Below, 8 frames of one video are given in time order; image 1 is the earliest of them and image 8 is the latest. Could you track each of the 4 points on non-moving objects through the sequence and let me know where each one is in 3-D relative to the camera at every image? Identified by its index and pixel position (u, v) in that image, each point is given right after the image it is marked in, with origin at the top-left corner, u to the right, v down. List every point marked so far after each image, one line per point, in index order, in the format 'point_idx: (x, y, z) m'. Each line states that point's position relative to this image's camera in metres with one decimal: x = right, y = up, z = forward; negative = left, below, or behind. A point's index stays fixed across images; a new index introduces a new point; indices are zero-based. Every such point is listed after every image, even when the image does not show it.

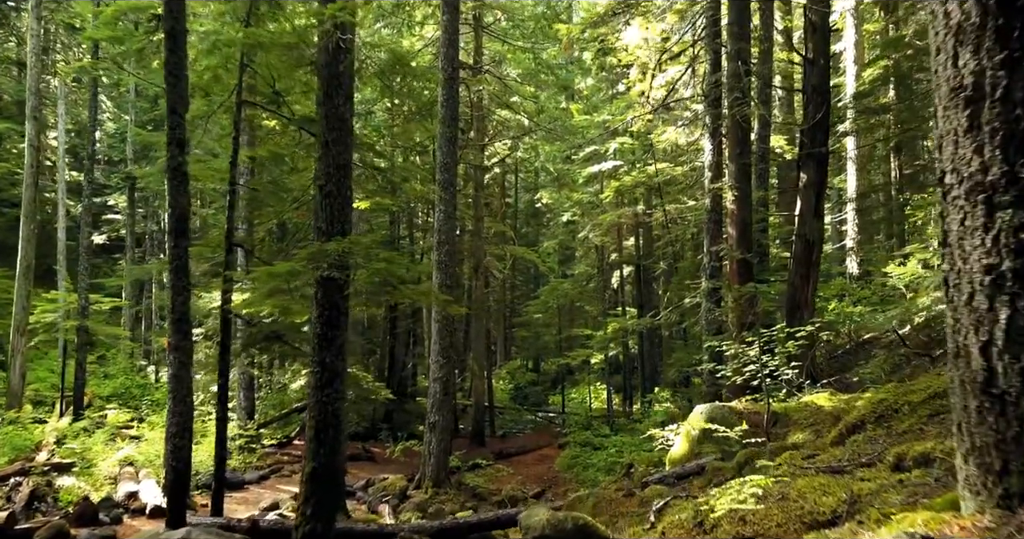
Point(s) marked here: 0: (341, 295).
0: (-1.5, -0.2, +6.4) m
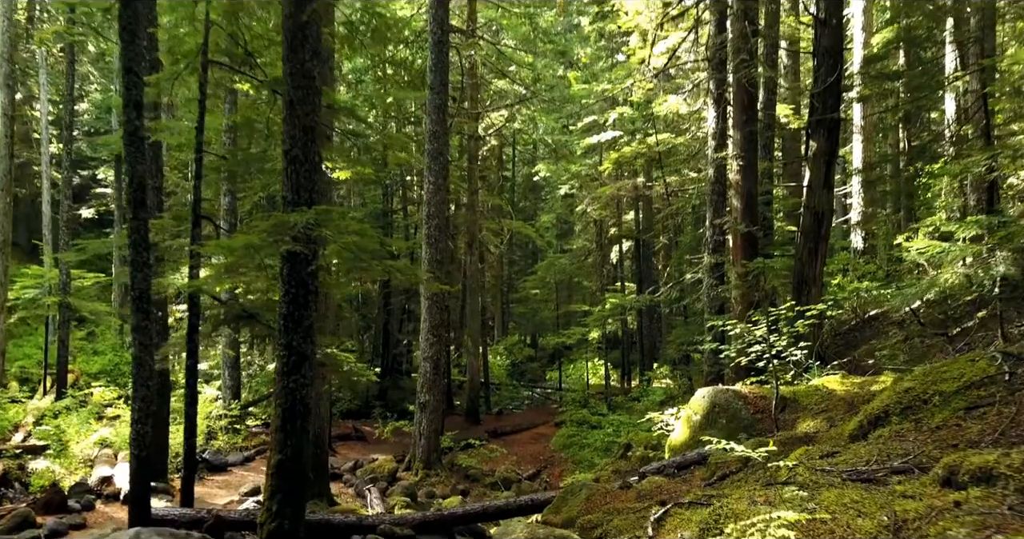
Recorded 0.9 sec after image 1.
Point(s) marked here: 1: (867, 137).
0: (-1.6, 0.0, +5.8) m
1: (+8.7, +3.3, +17.9) m
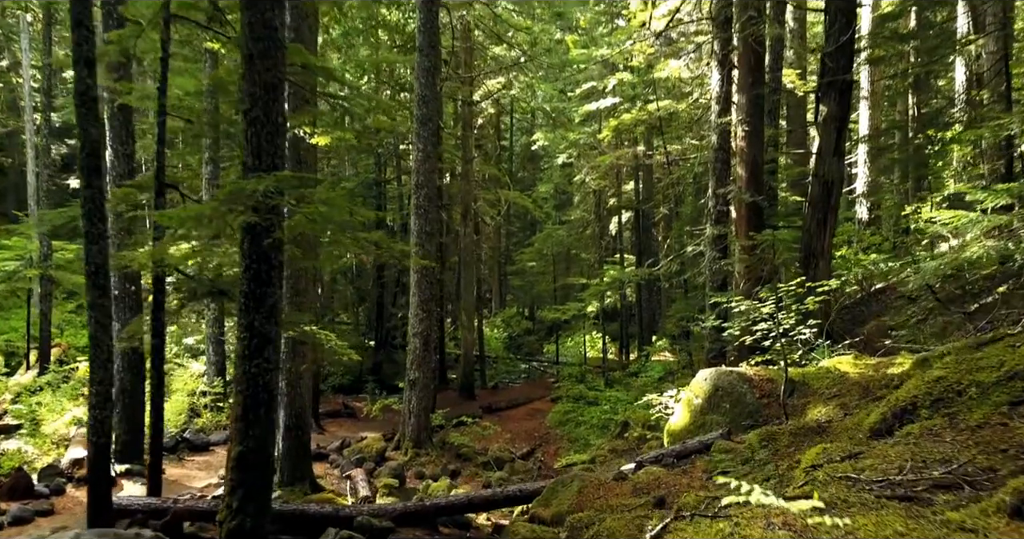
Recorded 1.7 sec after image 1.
0: (-1.7, +0.2, +5.3) m
1: (+8.6, +3.9, +17.2) m
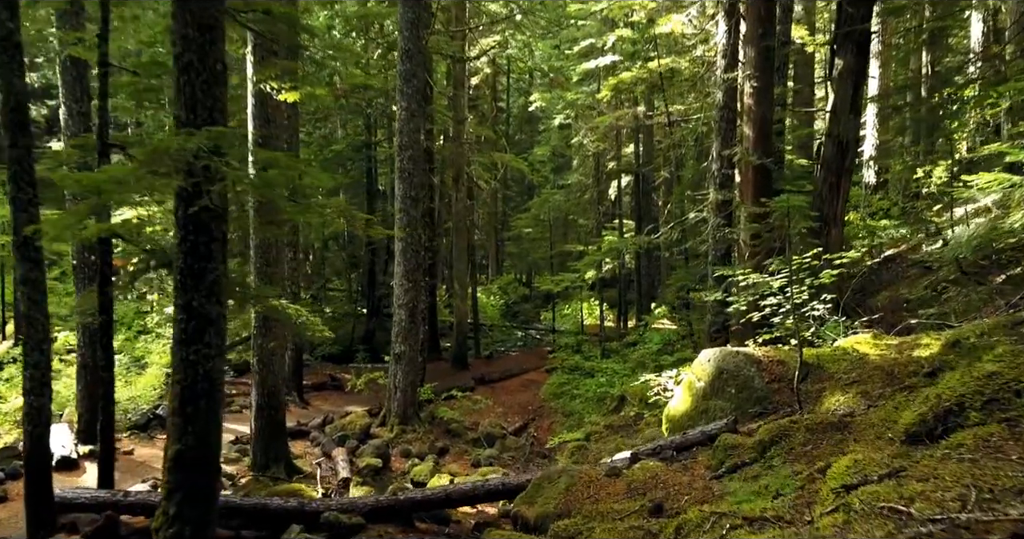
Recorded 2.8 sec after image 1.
0: (-1.9, +0.3, +4.5) m
1: (+8.4, +4.7, +16.3) m
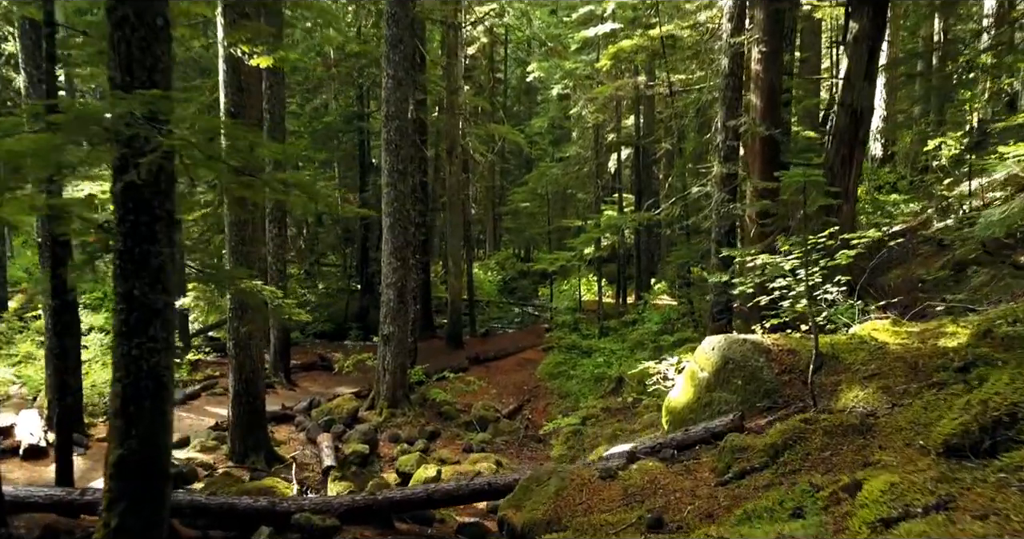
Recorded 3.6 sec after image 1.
0: (-2.0, +0.4, +4.0) m
1: (+8.3, +5.2, +15.6) m
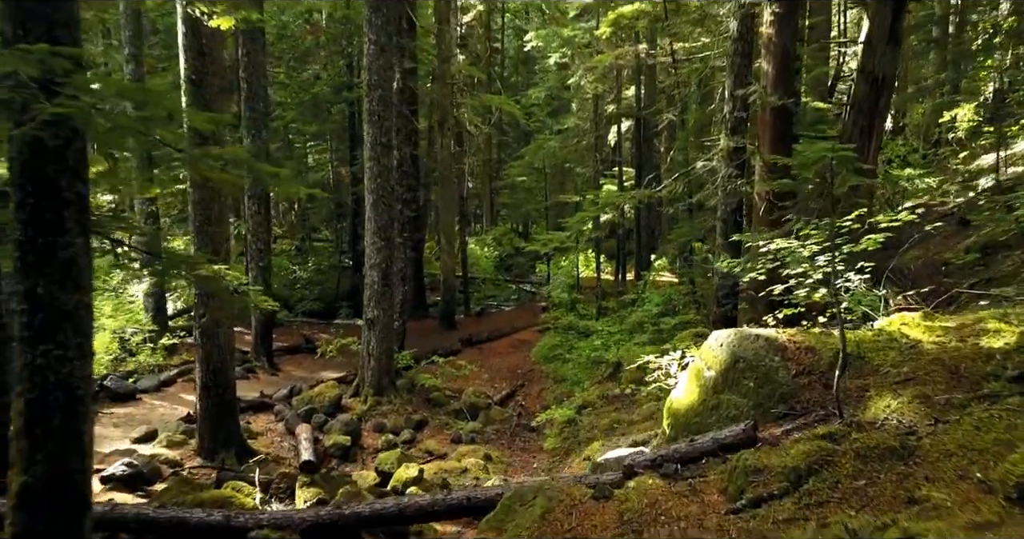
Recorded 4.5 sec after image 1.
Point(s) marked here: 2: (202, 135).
0: (-2.1, +0.5, +3.3) m
1: (+8.2, +5.6, +14.8) m
2: (-3.2, +1.4, +7.4) m
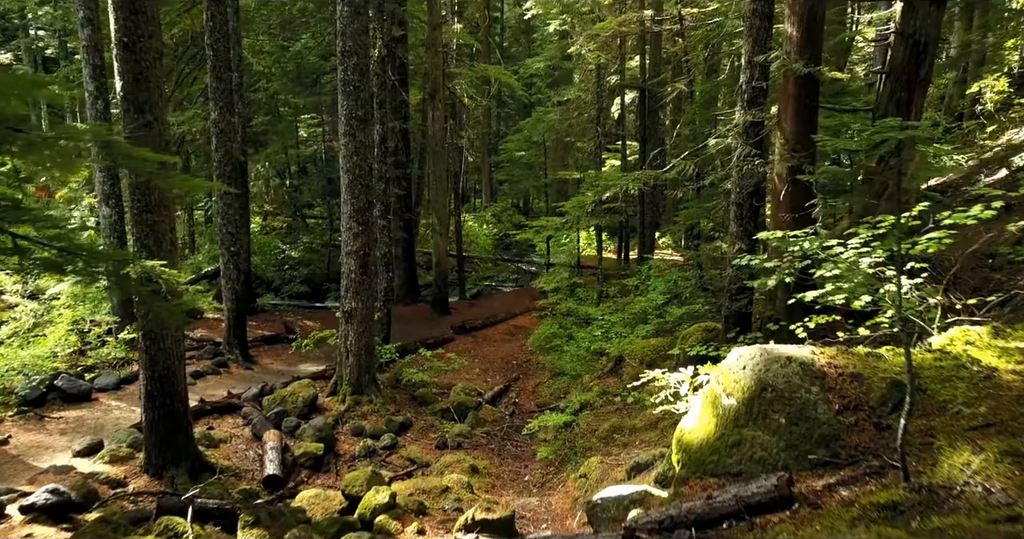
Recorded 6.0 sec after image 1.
0: (-2.2, +0.4, +2.4) m
1: (+8.1, +6.0, +13.6) m
2: (-3.3, +1.4, +6.4) m
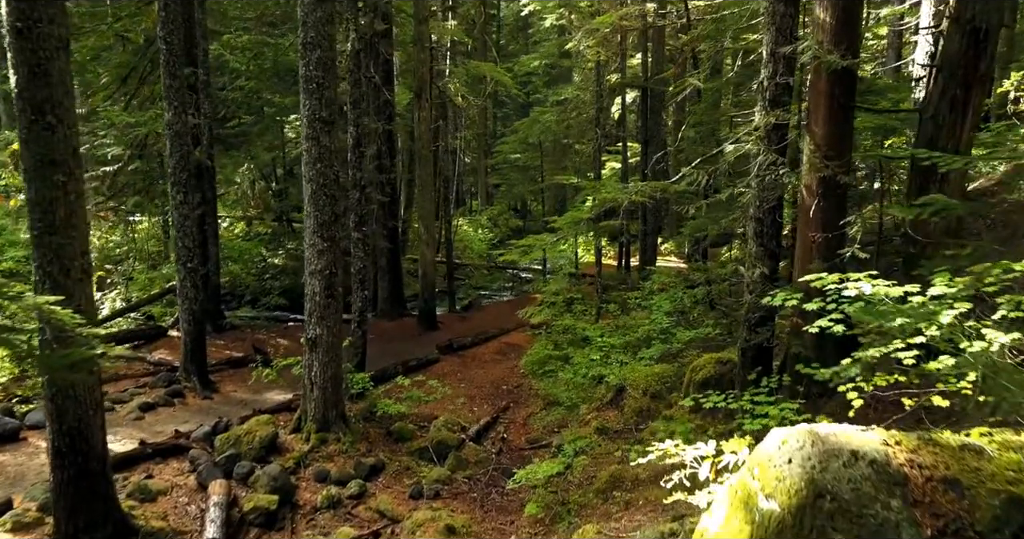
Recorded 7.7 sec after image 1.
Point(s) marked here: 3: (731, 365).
0: (-2.4, +0.1, +1.3) m
1: (+8.0, +5.7, +12.4) m
2: (-3.4, +1.2, +5.3) m
3: (+2.3, -1.0, +7.6) m
